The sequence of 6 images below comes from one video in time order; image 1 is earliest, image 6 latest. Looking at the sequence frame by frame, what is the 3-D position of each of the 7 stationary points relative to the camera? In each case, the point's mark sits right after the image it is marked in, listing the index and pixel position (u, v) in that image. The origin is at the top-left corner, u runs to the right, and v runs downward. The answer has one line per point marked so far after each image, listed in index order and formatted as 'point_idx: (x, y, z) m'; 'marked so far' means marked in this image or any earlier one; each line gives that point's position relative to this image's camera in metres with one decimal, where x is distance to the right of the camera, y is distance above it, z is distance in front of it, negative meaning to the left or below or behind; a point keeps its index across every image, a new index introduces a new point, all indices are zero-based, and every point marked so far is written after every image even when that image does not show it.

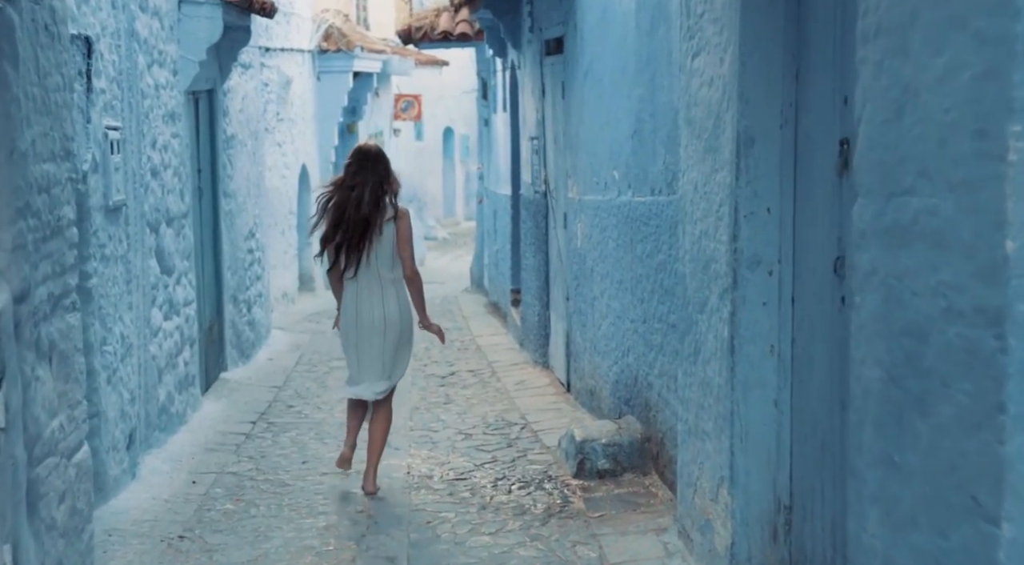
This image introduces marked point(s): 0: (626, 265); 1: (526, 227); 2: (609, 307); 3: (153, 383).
0: (+0.6, +0.1, +7.0) m
1: (+0.1, +0.5, +11.6) m
2: (+0.5, -0.1, +7.5) m
3: (-2.0, -0.5, +7.6) m
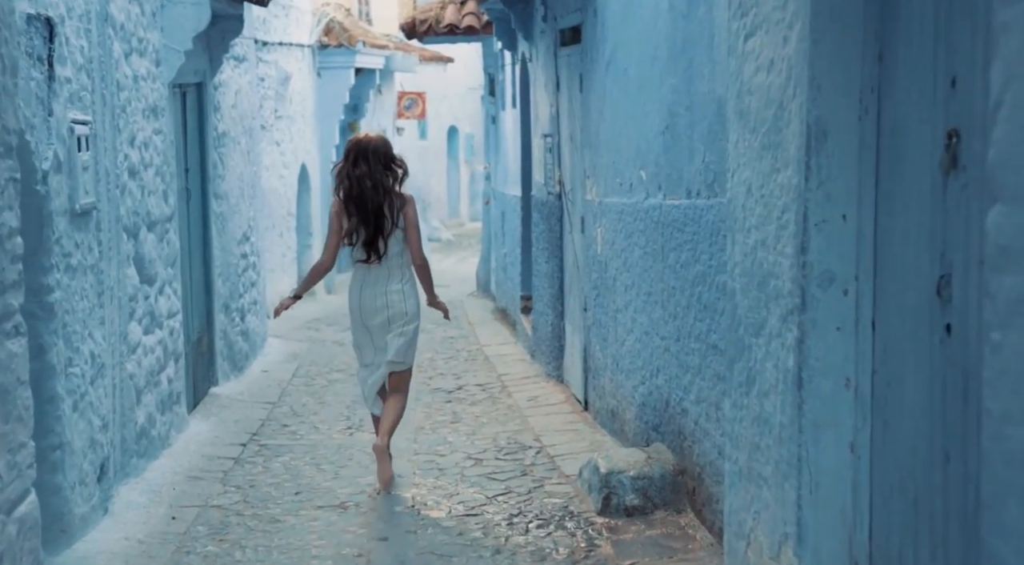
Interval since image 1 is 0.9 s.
0: (+0.6, 0.0, +6.3) m
1: (+0.2, +0.4, +10.8) m
2: (+0.6, -0.2, +6.8) m
3: (-1.9, -0.6, +6.9) m
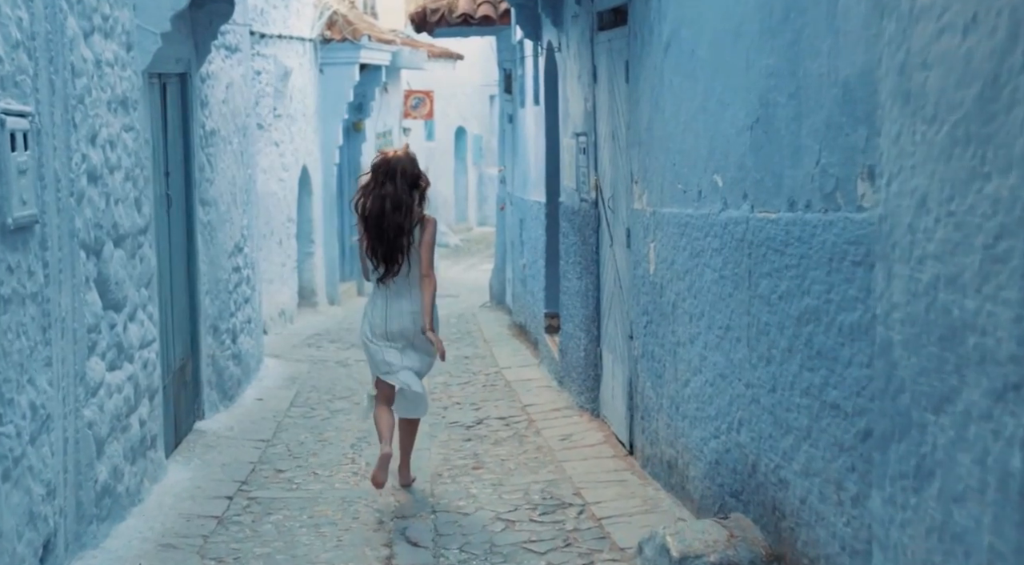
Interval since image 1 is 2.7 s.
0: (+0.8, -0.1, +5.0) m
1: (+0.4, +0.3, +9.6) m
2: (+0.8, -0.3, +5.6) m
3: (-1.7, -0.7, +5.7) m
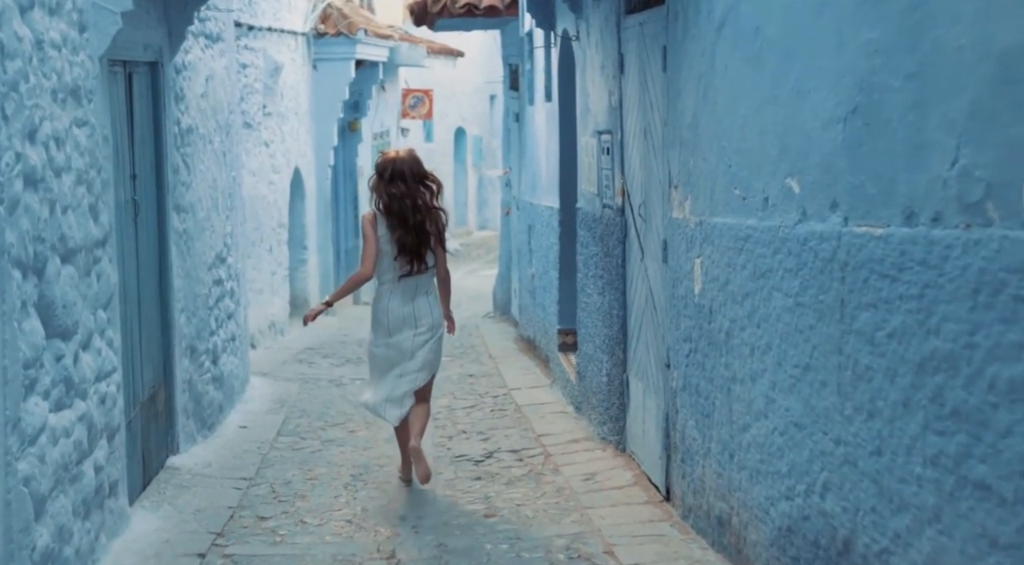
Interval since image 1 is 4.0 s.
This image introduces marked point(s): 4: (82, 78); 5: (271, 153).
0: (+0.9, -0.2, +4.0) m
1: (+0.5, +0.2, +8.6) m
2: (+0.9, -0.4, +4.6) m
3: (-1.6, -0.8, +4.7) m
4: (-1.7, +0.8, +5.6) m
5: (-2.5, +1.3, +14.3) m
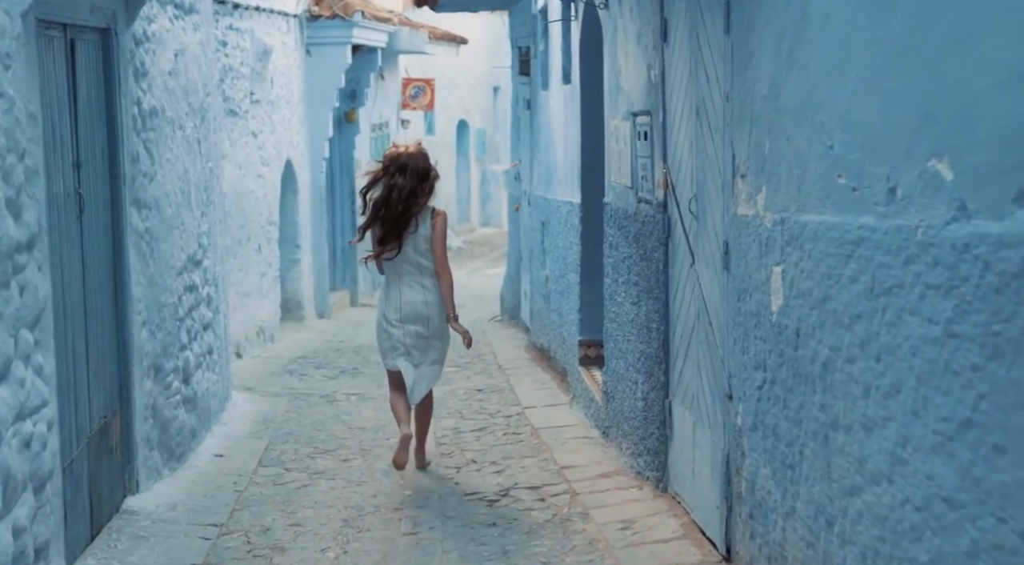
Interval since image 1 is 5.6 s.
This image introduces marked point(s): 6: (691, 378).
0: (+1.0, -0.2, +2.8) m
1: (+0.5, +0.2, +7.4) m
2: (+1.0, -0.4, +3.4) m
3: (-1.5, -0.9, +3.5) m
4: (-1.6, +0.8, +4.4) m
5: (-2.4, +1.3, +13.1) m
6: (+0.8, -0.4, +5.9) m
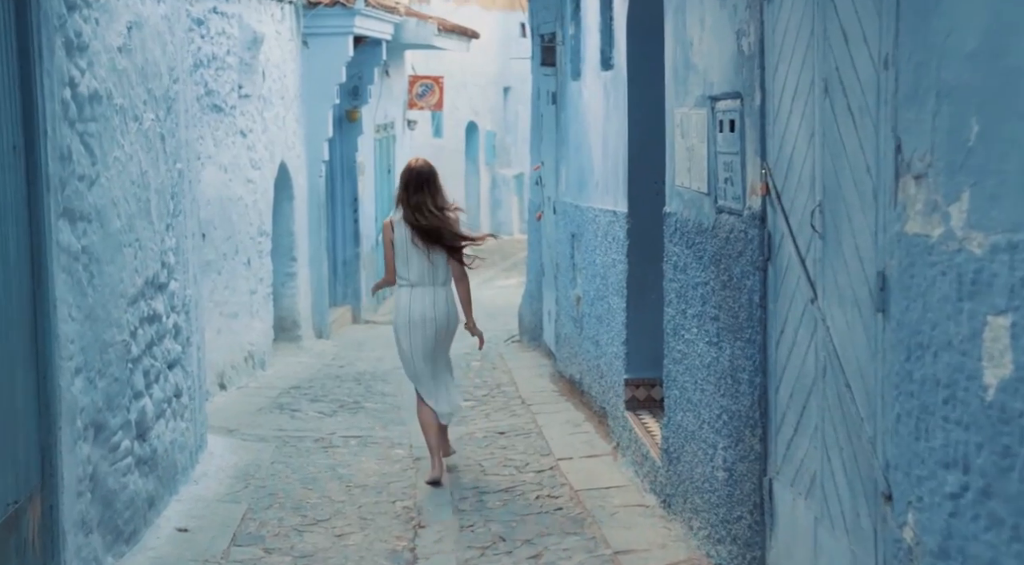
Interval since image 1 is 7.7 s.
0: (+1.1, -0.3, +1.2) m
1: (+0.7, 0.0, +5.8) m
2: (+1.1, -0.6, +1.8) m
3: (-1.4, -1.0, +1.9) m
4: (-1.5, +0.7, +2.9) m
5: (-2.2, +1.1, +11.5) m
6: (+0.9, -0.5, +4.3) m
